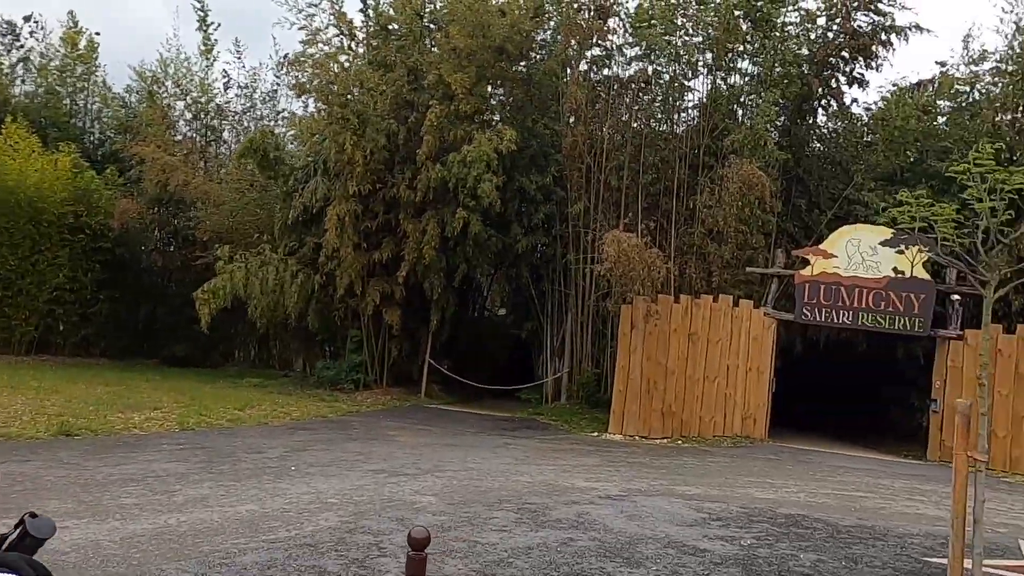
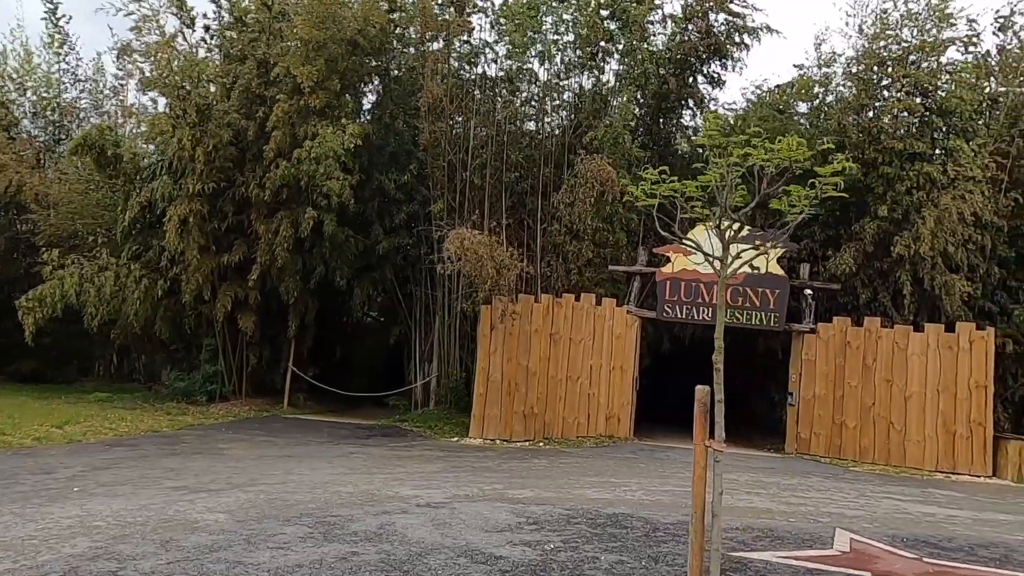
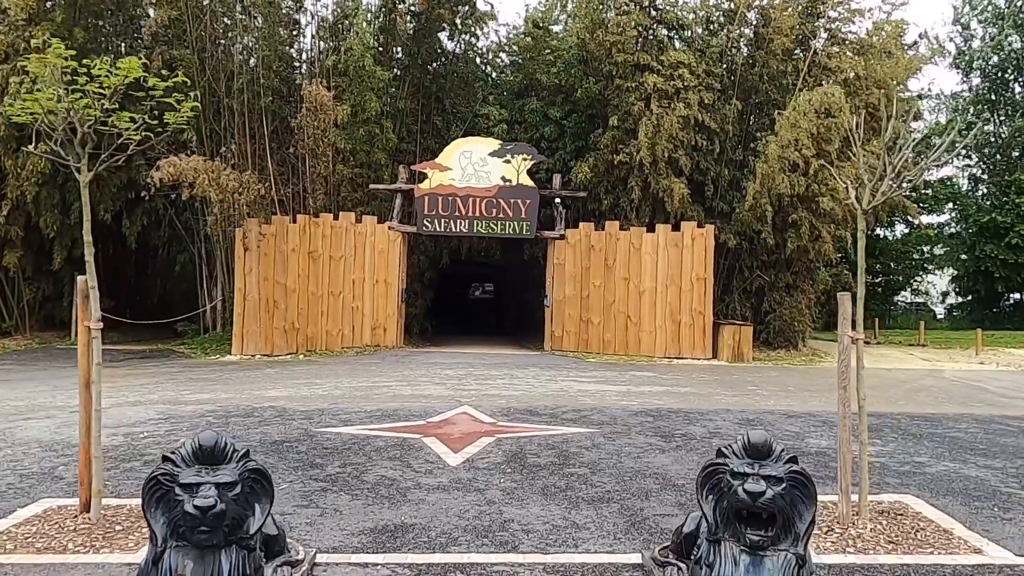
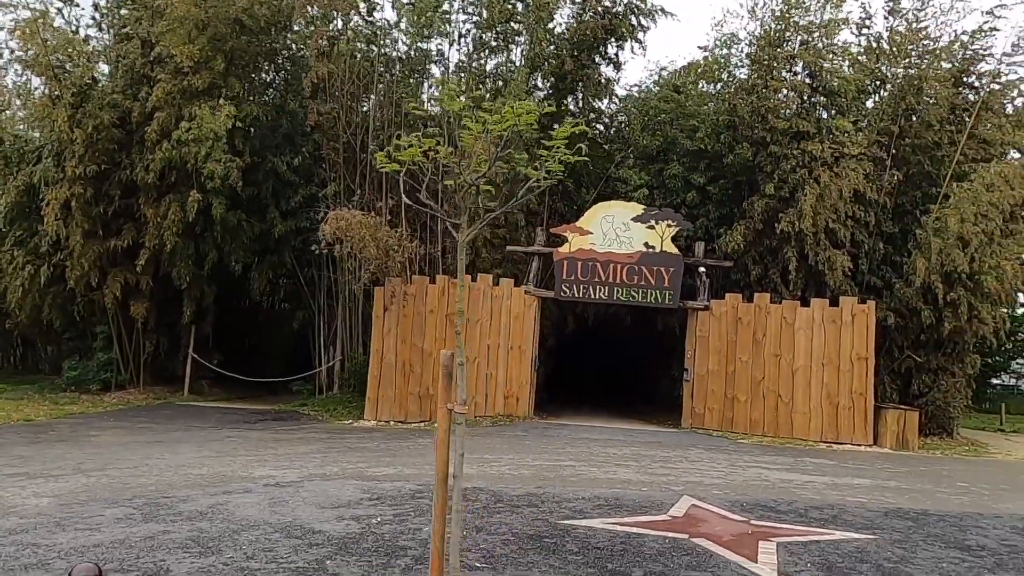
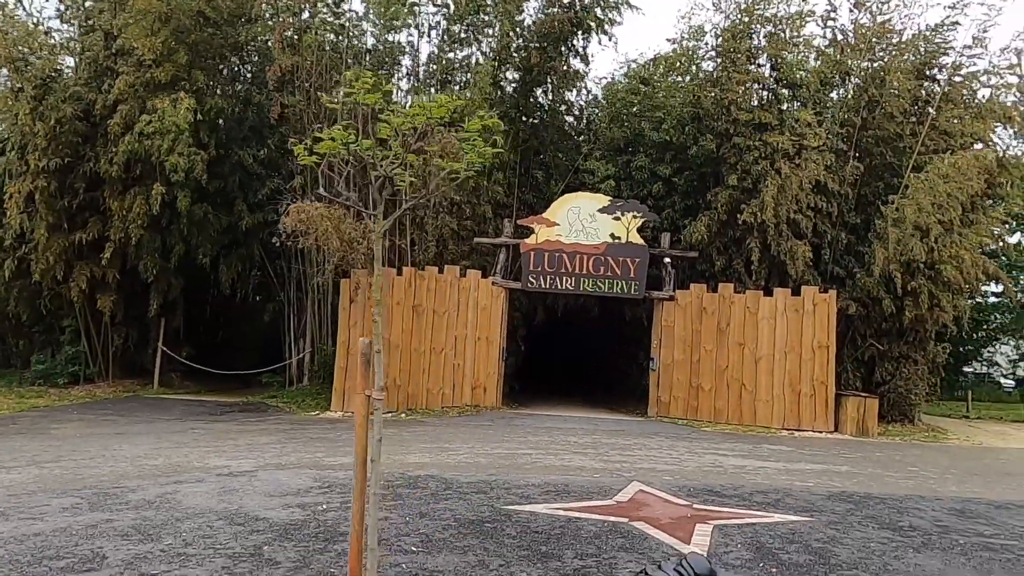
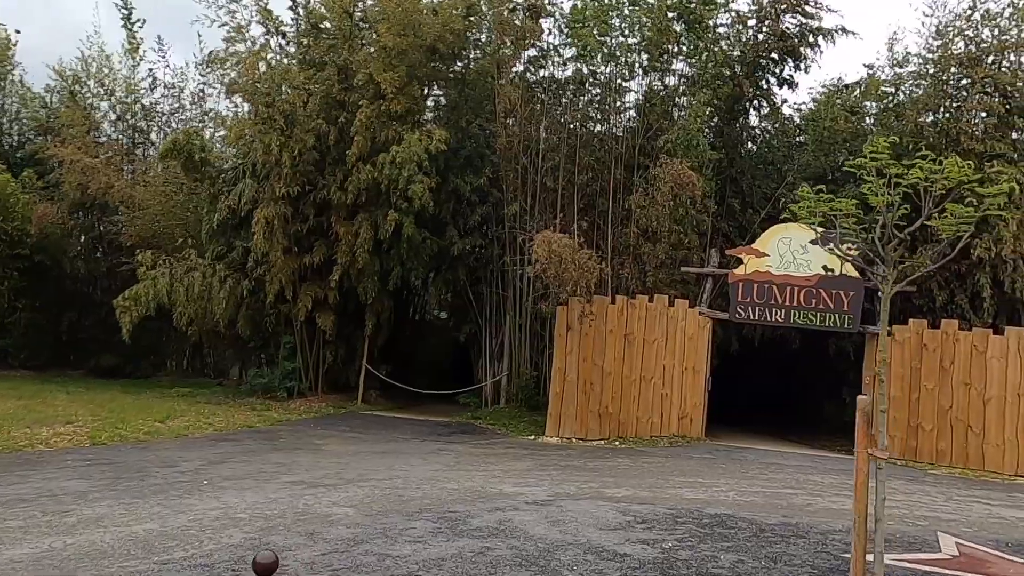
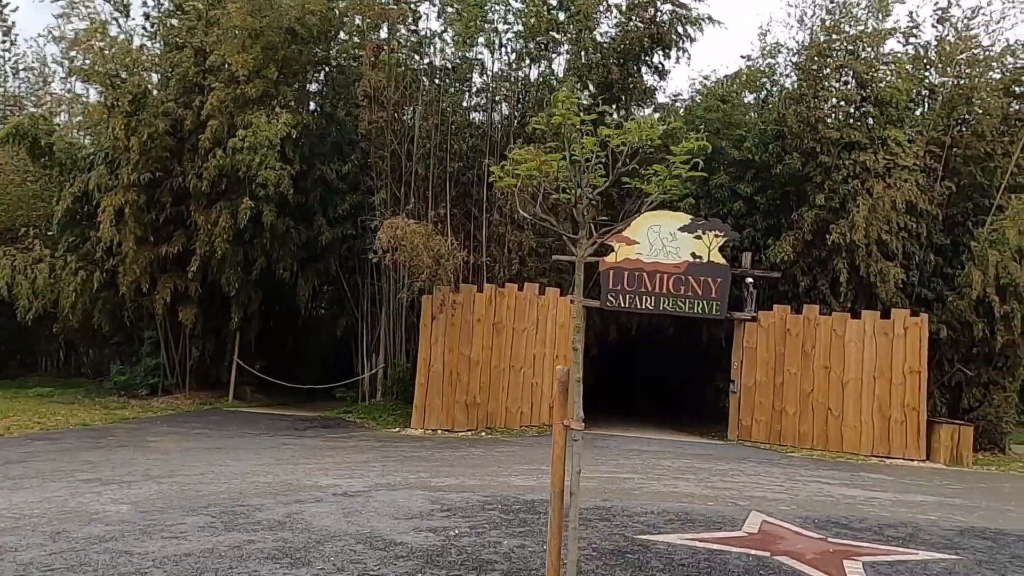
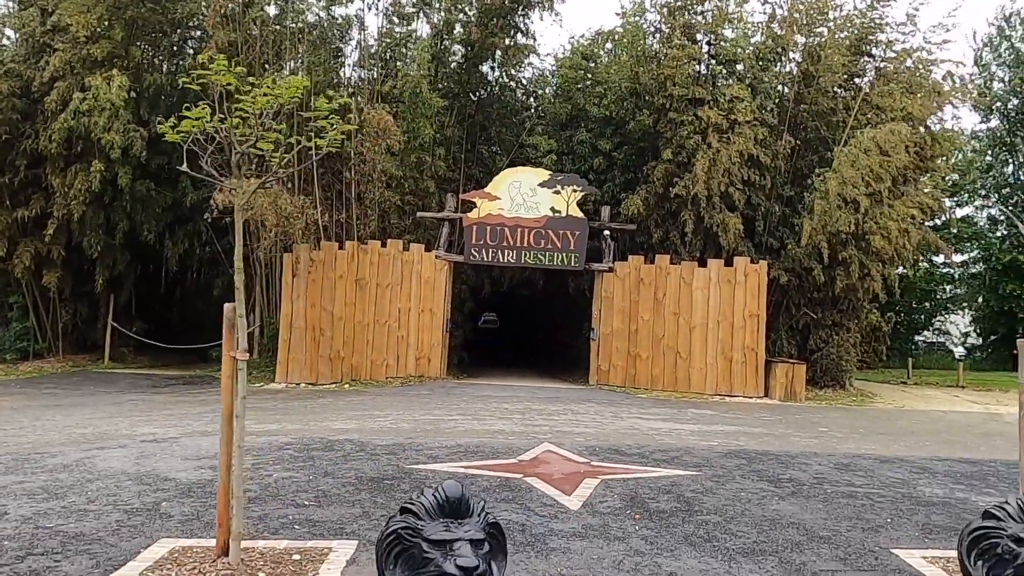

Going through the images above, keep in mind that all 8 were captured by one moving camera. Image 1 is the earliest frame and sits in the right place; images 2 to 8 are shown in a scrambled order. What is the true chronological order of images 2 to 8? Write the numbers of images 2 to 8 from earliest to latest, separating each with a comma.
6, 2, 7, 4, 5, 8, 3
